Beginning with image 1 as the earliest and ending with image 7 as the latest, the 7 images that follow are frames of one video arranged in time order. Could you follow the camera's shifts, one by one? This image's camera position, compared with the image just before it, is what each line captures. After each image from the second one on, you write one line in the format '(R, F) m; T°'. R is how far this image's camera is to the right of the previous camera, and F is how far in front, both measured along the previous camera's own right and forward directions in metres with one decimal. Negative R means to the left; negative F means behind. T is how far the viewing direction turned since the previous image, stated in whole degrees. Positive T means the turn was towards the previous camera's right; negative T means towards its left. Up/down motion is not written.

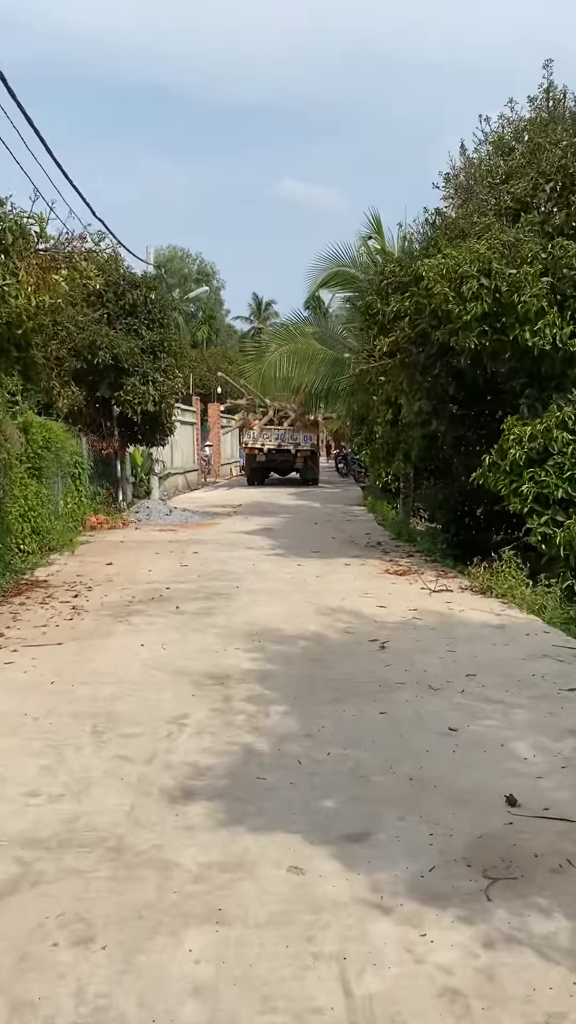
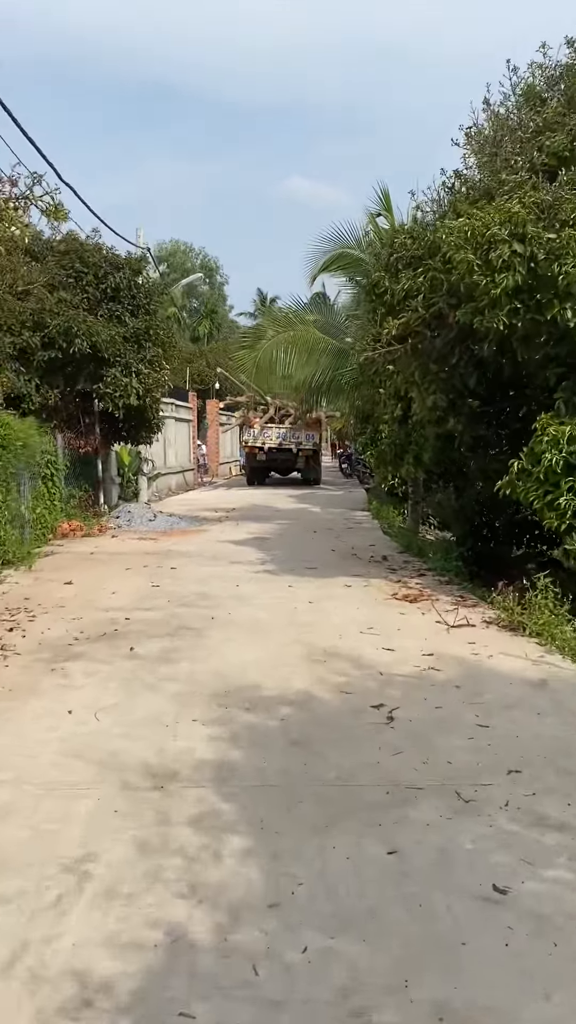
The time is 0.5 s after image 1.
(+0.1, +1.5) m; 0°
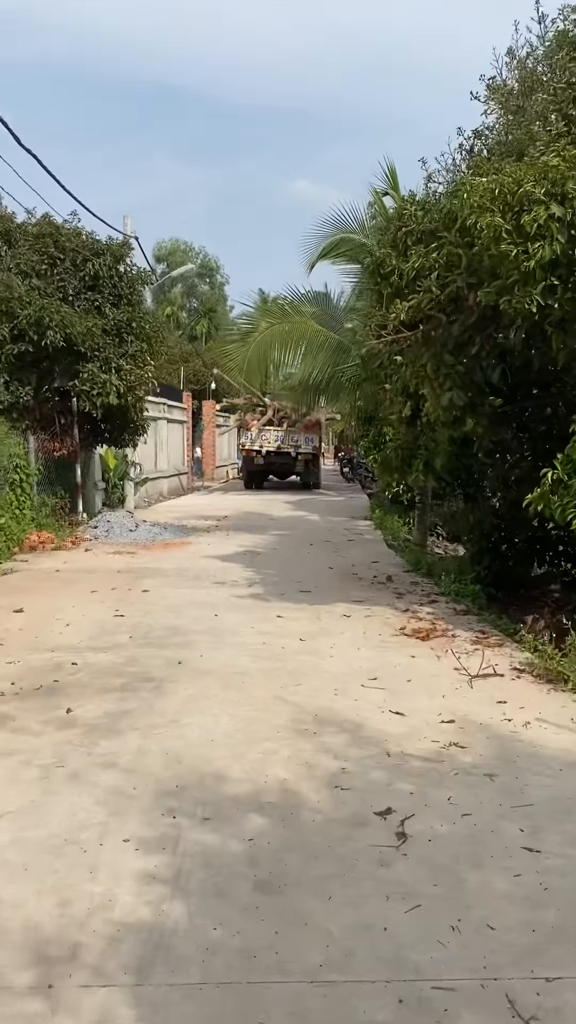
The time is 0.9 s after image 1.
(+0.1, +1.2) m; 0°
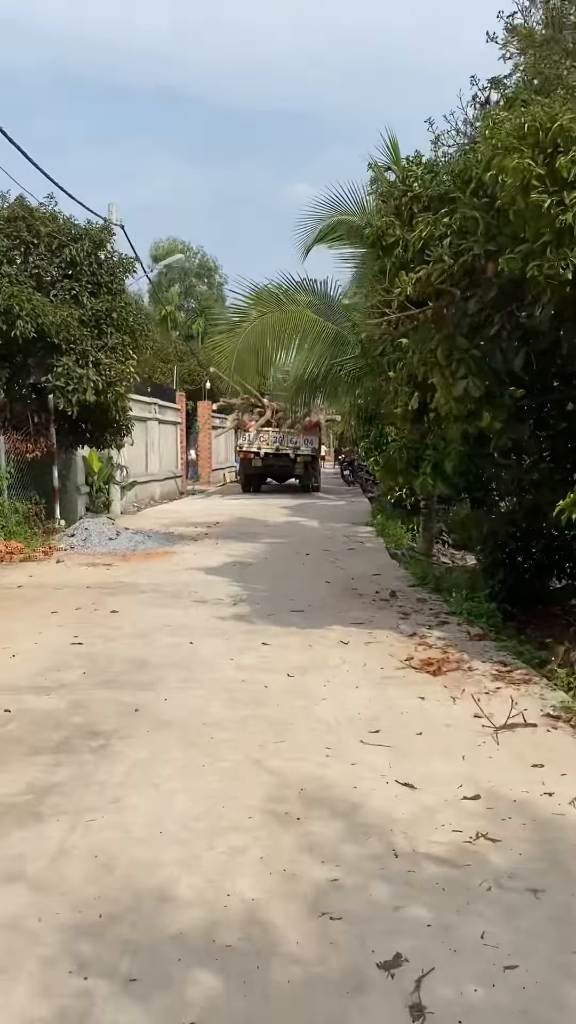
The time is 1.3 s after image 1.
(+0.1, +1.0) m; 0°
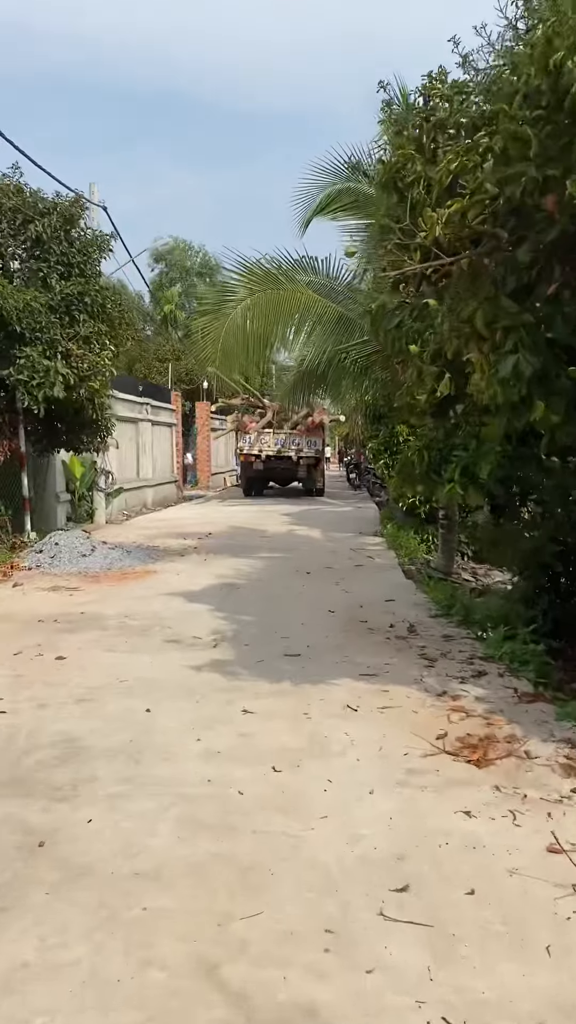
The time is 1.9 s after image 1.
(+0.1, +1.5) m; 0°
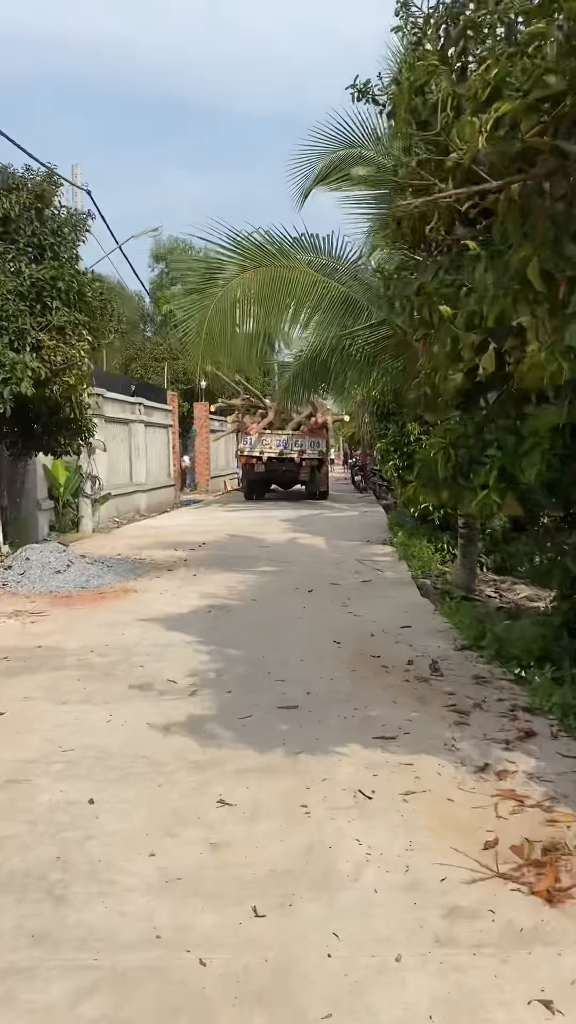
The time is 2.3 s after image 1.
(+0.1, +1.1) m; 0°
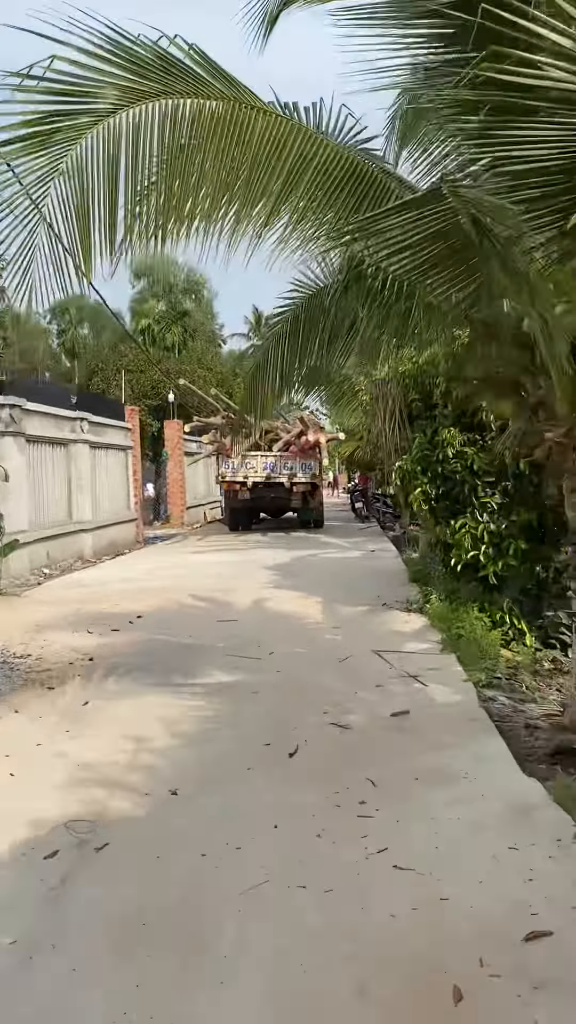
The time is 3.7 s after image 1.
(+0.2, +4.0) m; 0°
